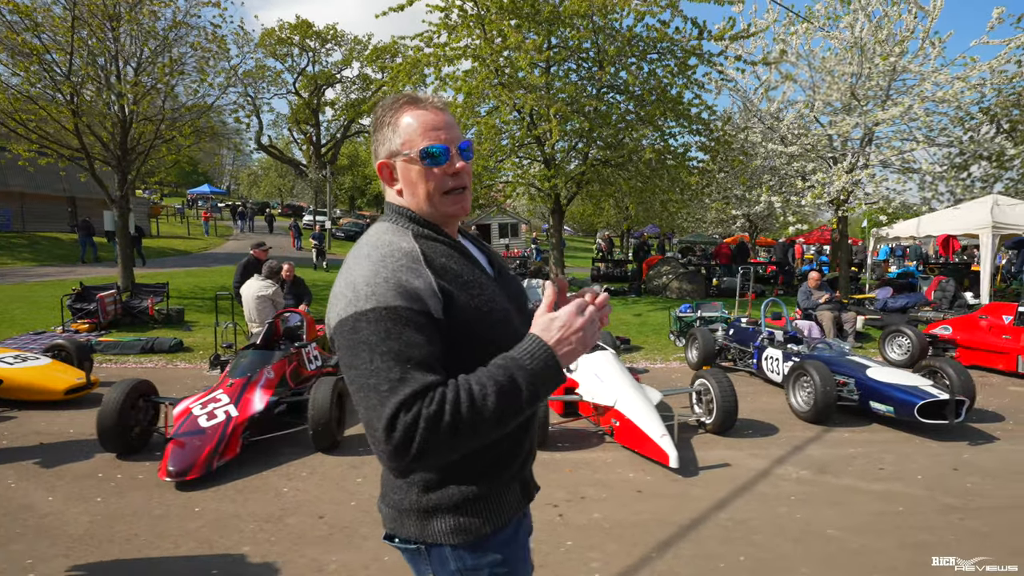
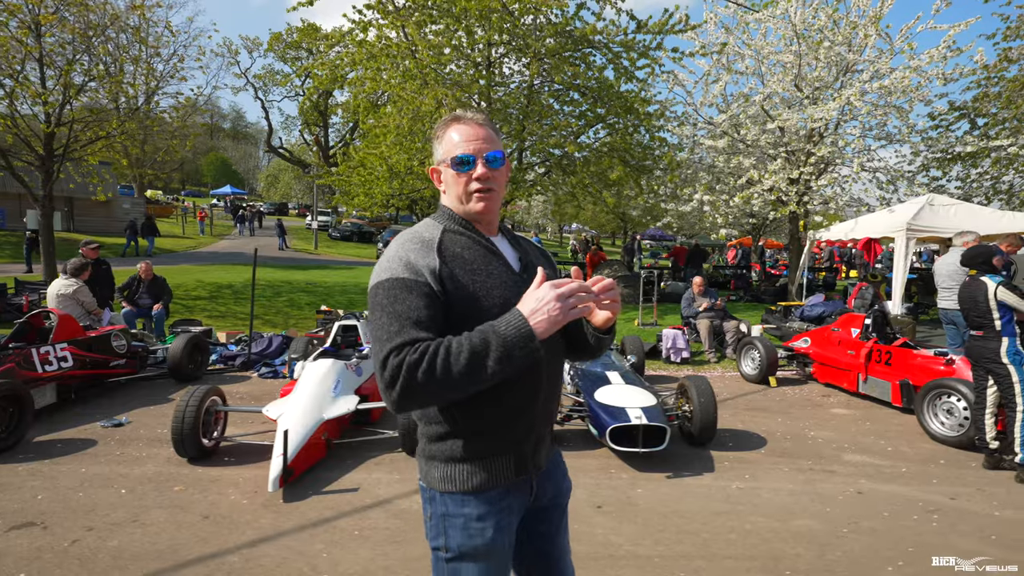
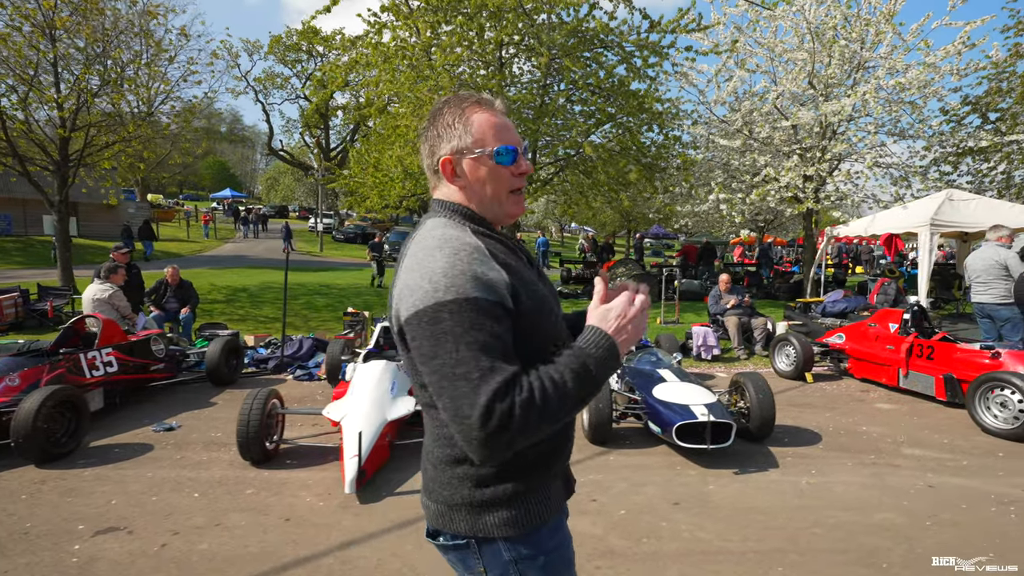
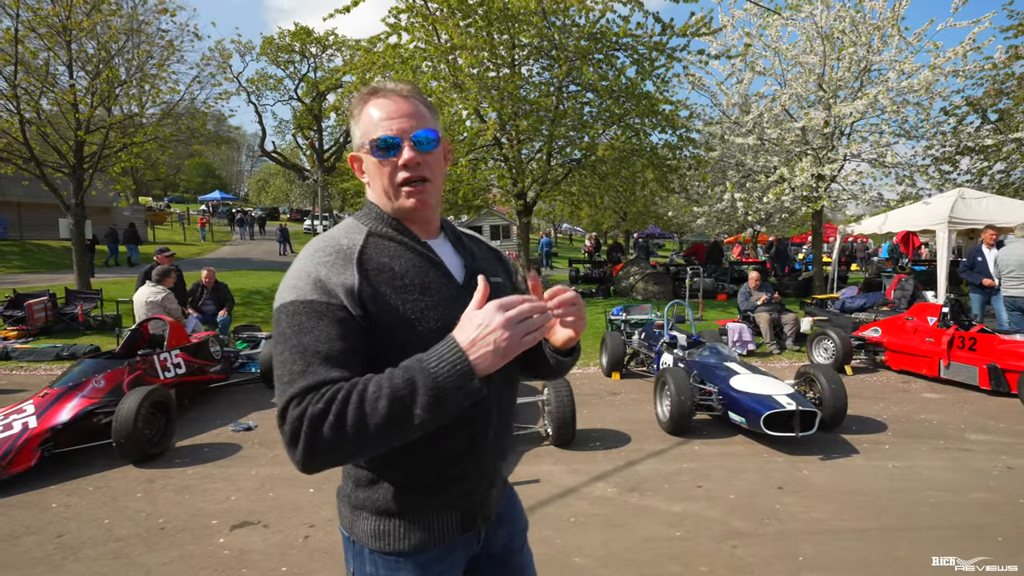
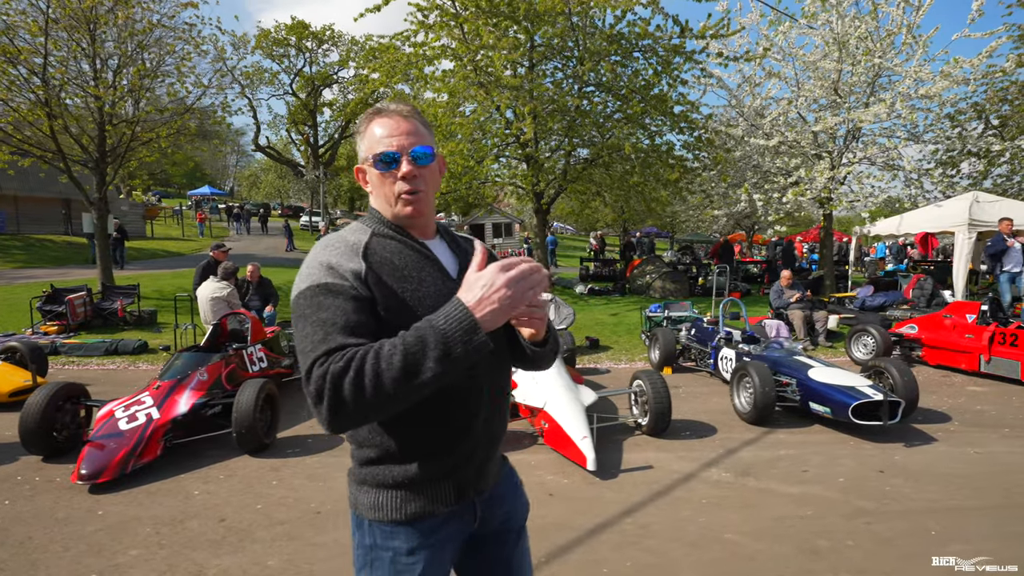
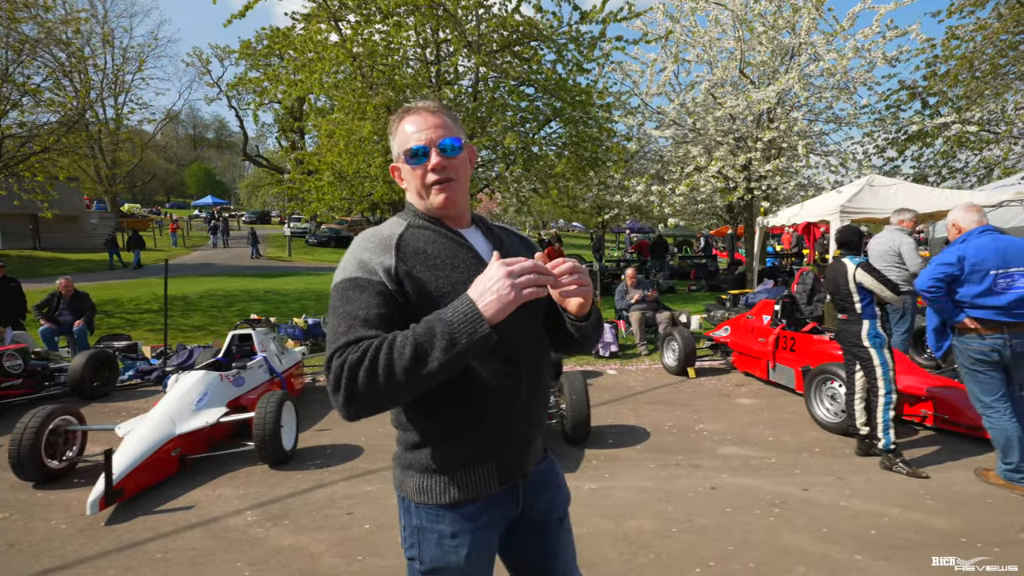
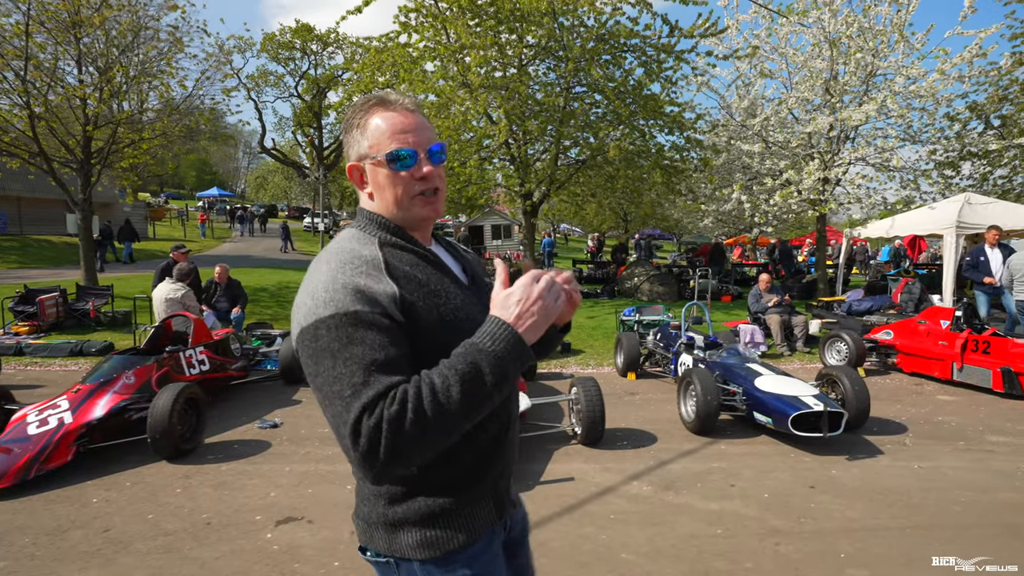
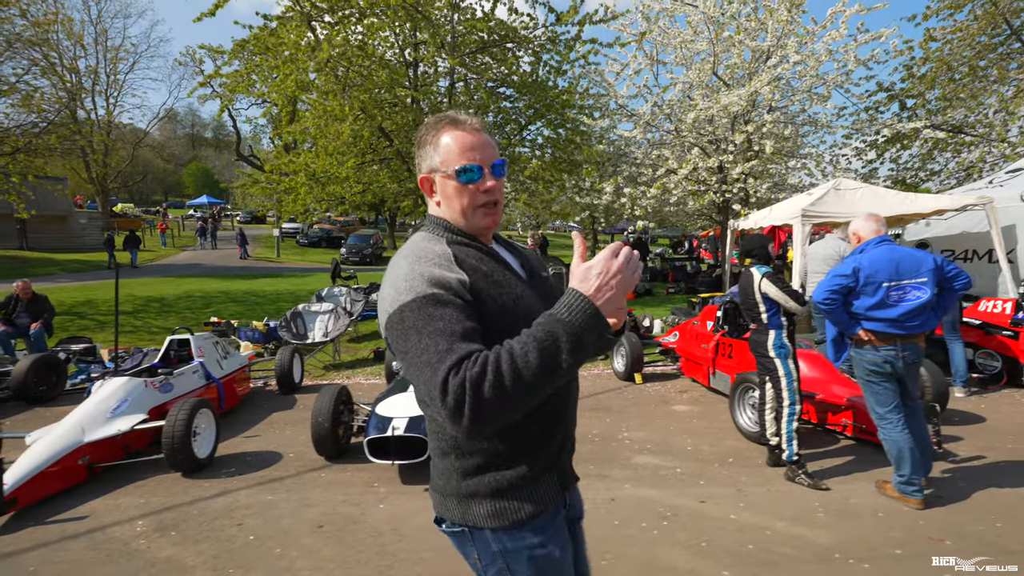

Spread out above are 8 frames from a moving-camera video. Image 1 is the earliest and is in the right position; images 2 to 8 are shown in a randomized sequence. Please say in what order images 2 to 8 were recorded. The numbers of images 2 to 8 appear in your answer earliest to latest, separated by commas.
5, 7, 4, 3, 2, 6, 8
